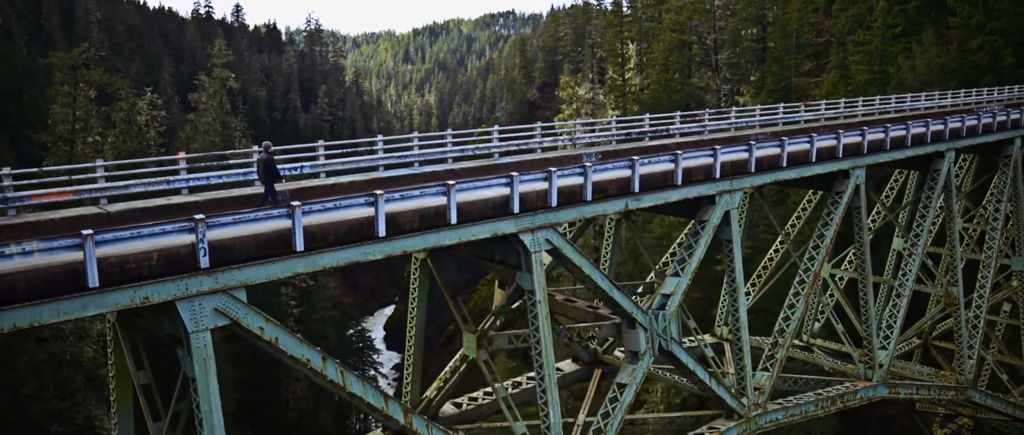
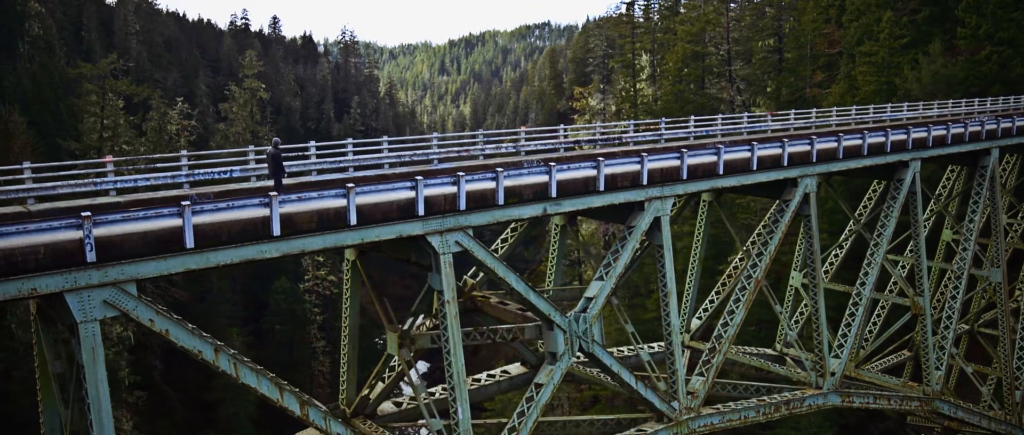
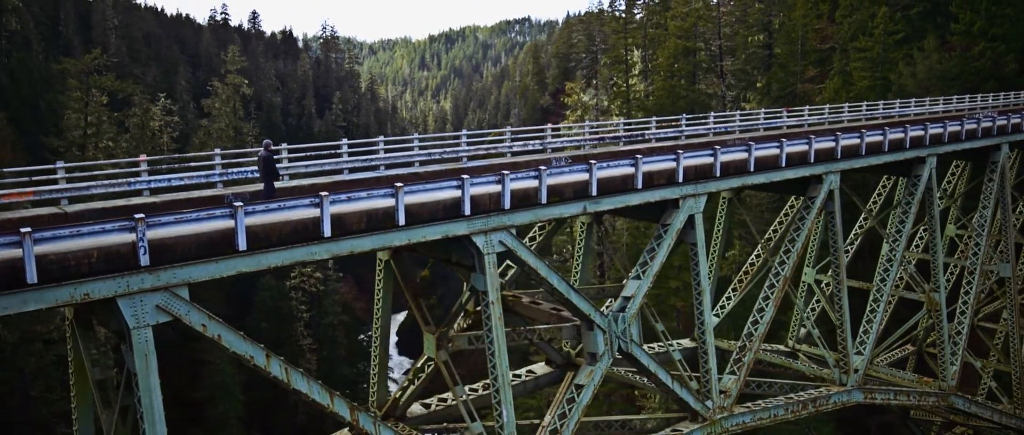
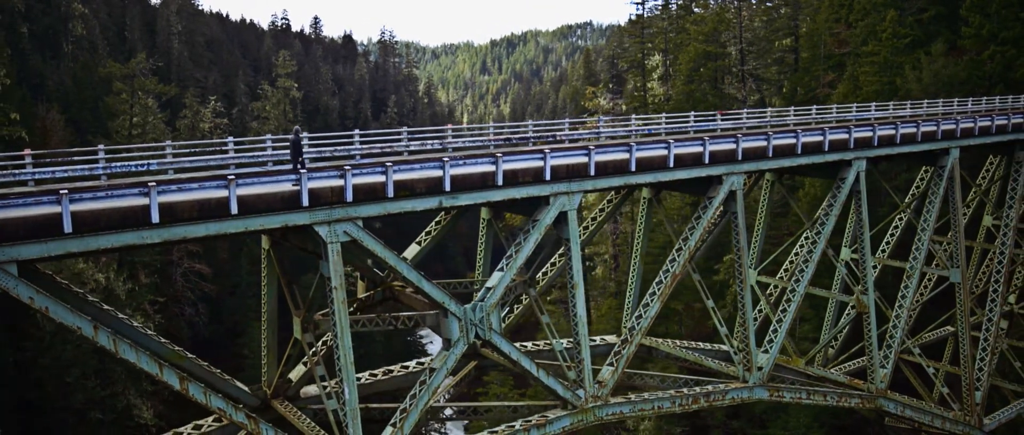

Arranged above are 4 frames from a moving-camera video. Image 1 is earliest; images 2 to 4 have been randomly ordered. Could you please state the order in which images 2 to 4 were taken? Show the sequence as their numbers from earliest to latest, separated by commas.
3, 2, 4
